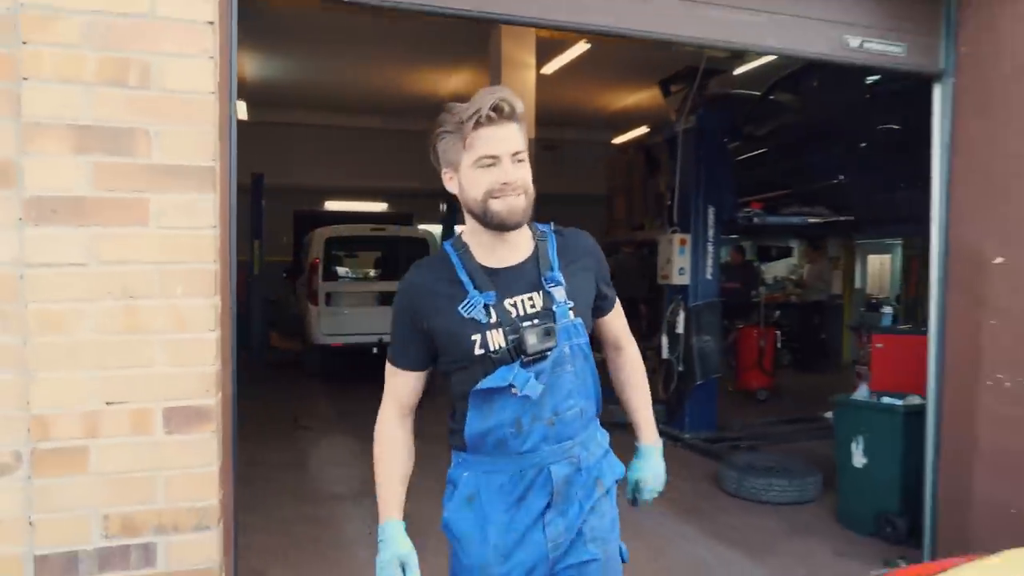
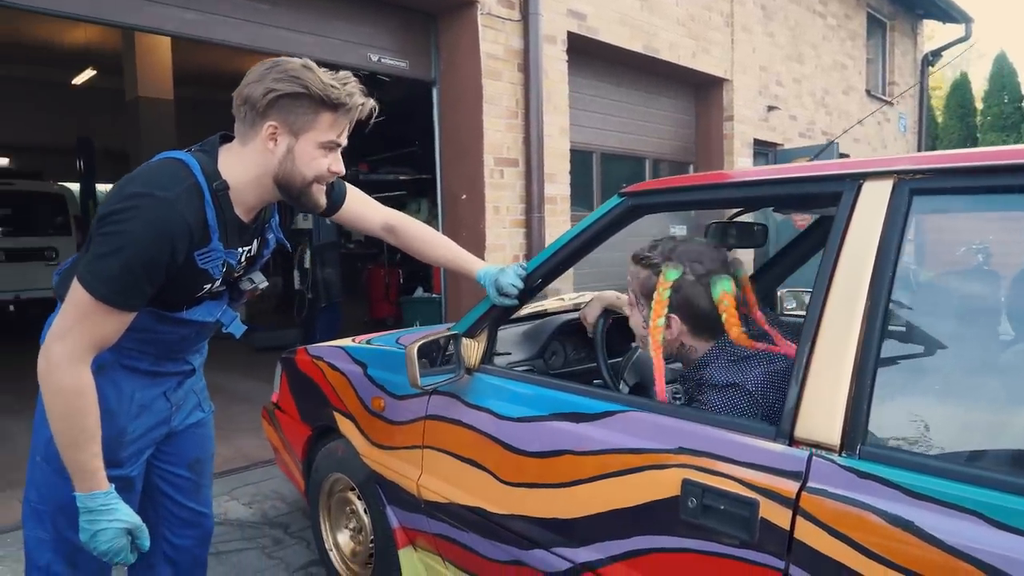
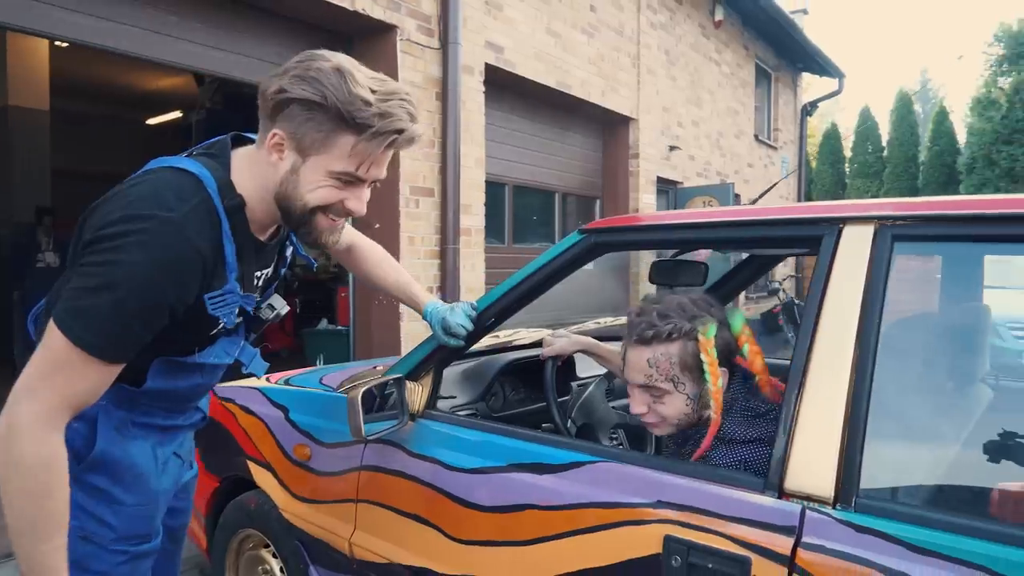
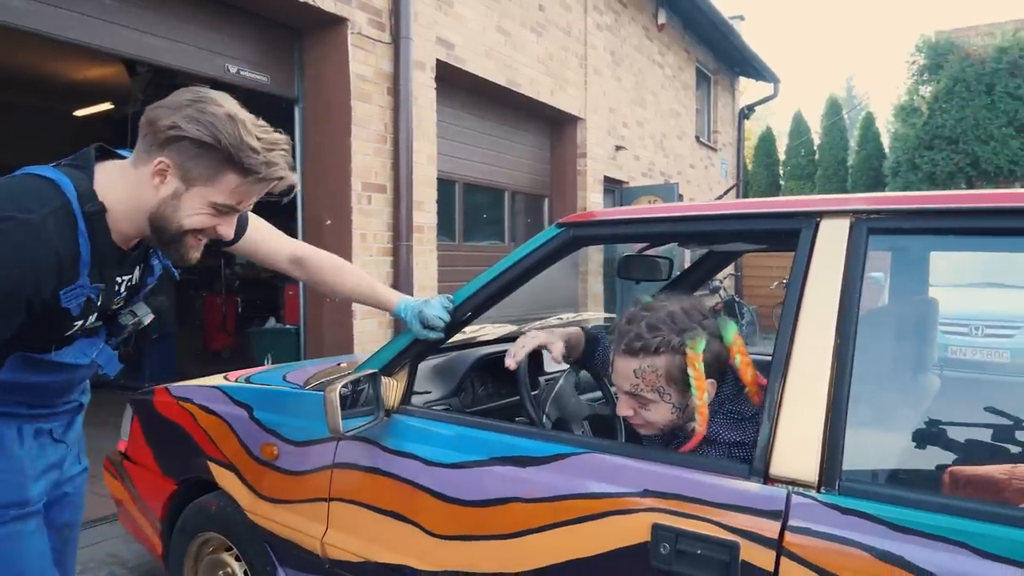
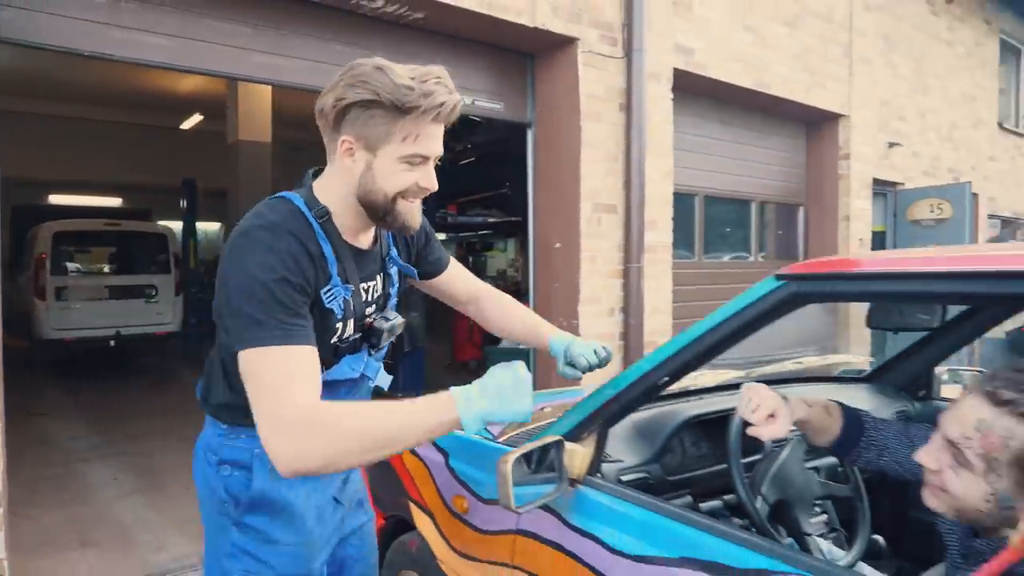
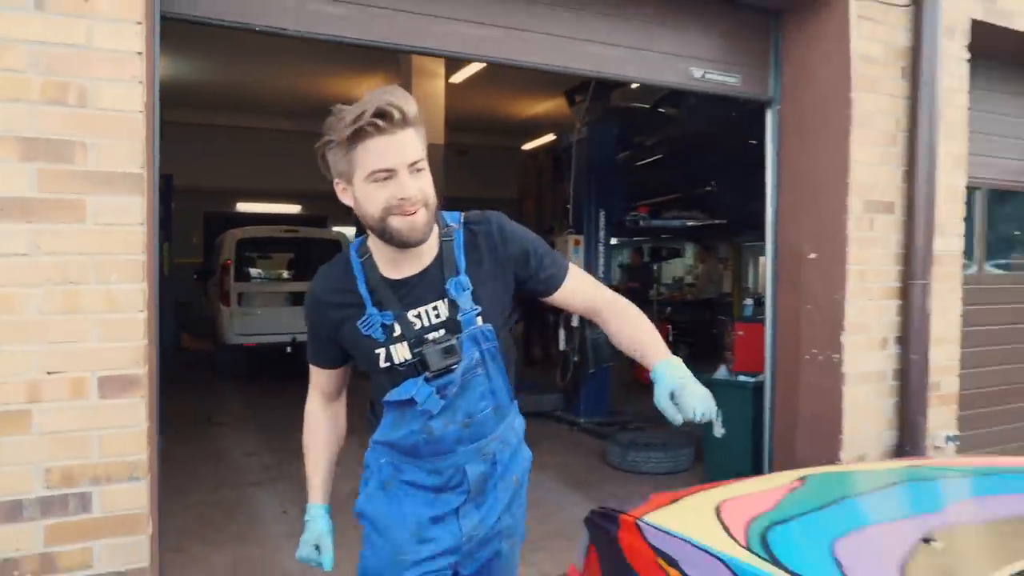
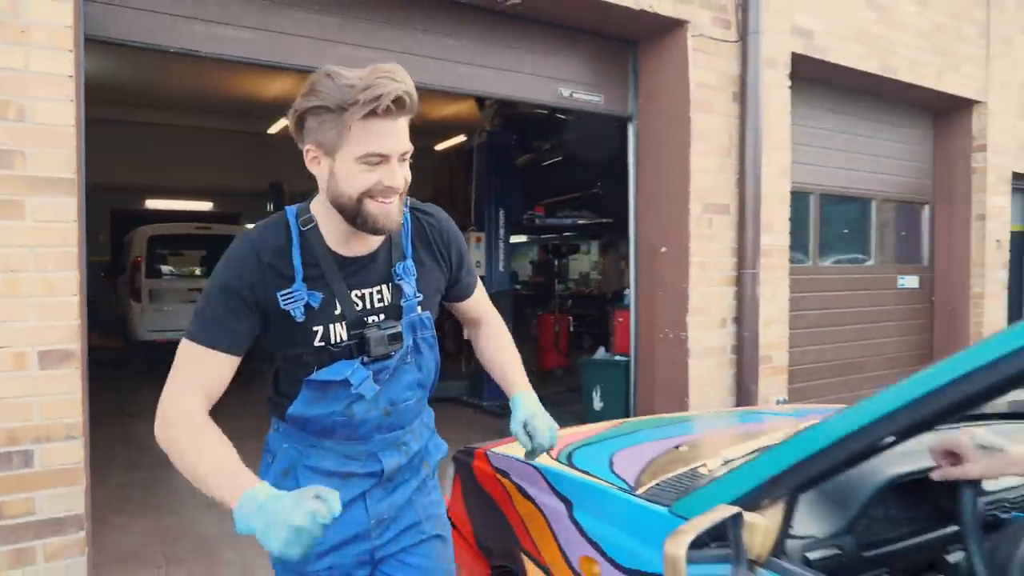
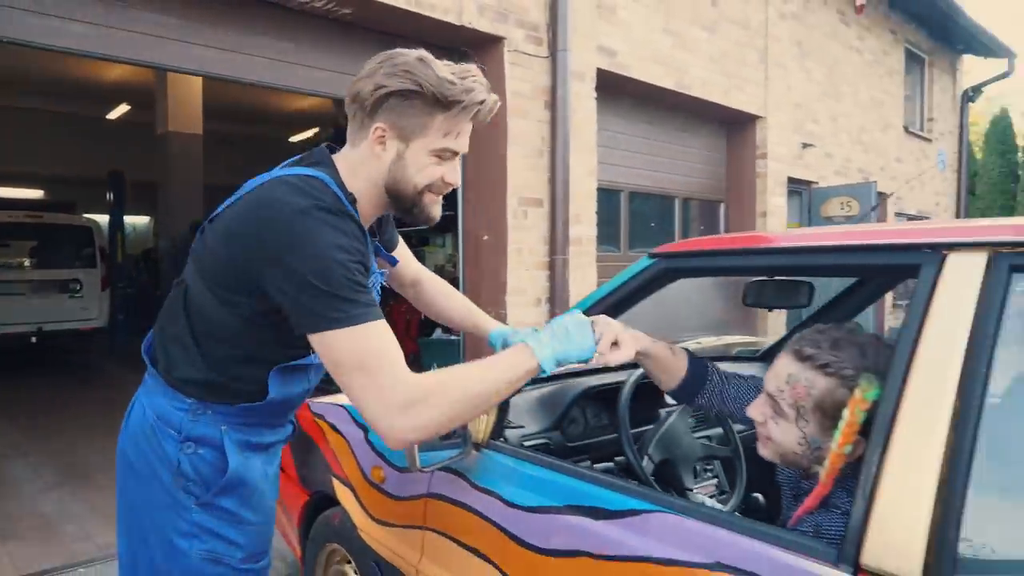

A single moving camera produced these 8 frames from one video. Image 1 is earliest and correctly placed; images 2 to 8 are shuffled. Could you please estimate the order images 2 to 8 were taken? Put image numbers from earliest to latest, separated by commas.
6, 7, 5, 8, 3, 4, 2
